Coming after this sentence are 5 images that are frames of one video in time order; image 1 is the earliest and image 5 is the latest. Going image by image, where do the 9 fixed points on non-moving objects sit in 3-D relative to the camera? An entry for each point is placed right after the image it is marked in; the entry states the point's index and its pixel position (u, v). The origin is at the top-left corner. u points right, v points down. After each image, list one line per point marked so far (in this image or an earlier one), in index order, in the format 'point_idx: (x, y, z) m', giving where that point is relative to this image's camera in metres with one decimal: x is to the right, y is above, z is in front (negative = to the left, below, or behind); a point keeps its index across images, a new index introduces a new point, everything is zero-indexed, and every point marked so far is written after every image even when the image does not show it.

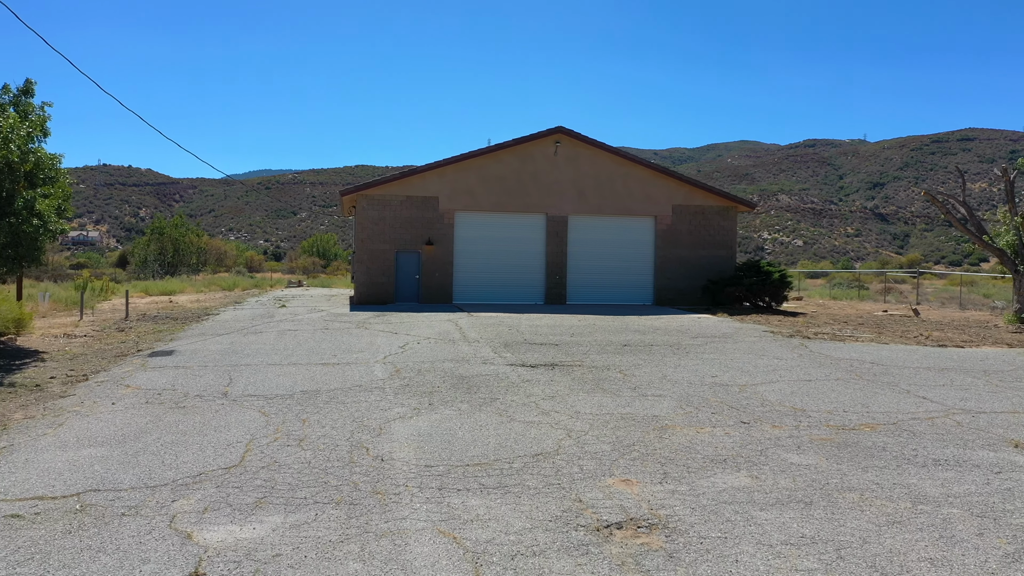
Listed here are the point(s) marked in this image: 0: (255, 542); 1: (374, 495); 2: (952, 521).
0: (-1.5, -1.5, +4.2) m
1: (-1.0, -1.4, +5.0) m
2: (+2.8, -1.5, +4.6) m
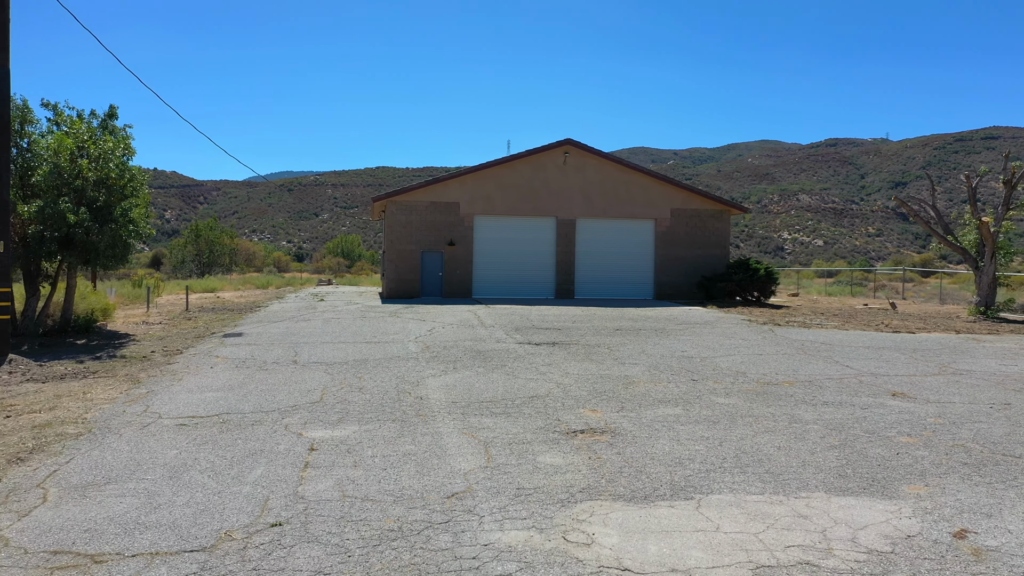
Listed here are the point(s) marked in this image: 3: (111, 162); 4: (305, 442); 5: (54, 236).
0: (-1.5, -1.3, +6.5) m
1: (-1.0, -1.3, +7.3) m
2: (+2.8, -1.3, +6.8) m
3: (-7.8, +2.5, +14.1) m
4: (-1.8, -1.3, +6.3) m
5: (-8.4, +1.0, +13.2) m
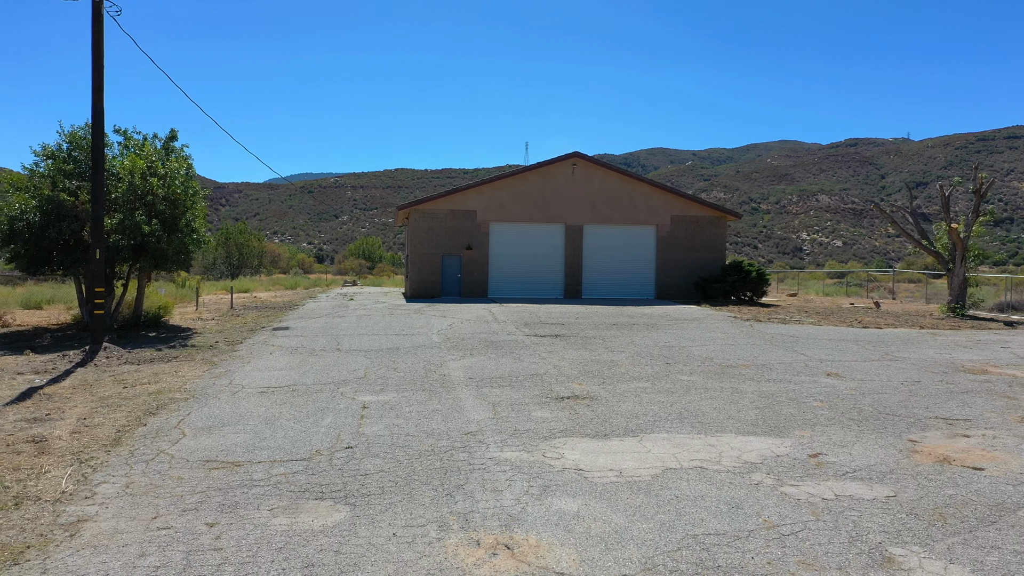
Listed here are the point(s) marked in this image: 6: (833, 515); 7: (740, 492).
0: (-1.5, -1.3, +8.6) m
1: (-0.9, -1.3, +9.4) m
2: (+2.8, -1.3, +8.8) m
3: (-7.6, +2.4, +16.4) m
4: (-1.8, -1.3, +8.4) m
5: (-8.2, +1.0, +15.5) m
6: (+2.2, -1.5, +4.9) m
7: (+1.7, -1.5, +5.3) m
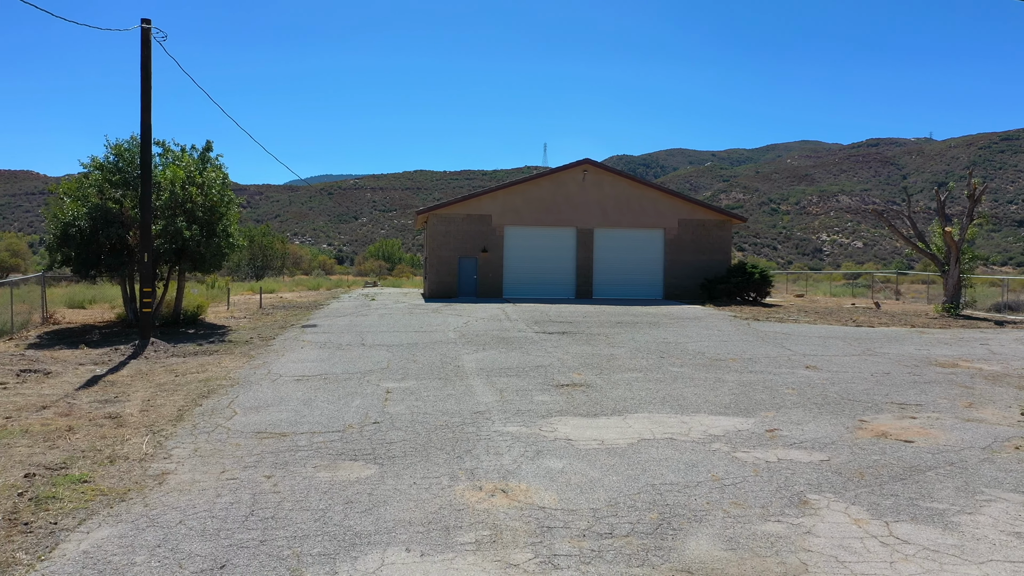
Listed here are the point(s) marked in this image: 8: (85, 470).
0: (-1.4, -1.3, +9.8) m
1: (-0.8, -1.3, +10.6) m
2: (+2.9, -1.3, +9.9) m
3: (-7.3, +2.4, +17.7) m
4: (-1.7, -1.3, +9.6) m
5: (-7.9, +0.9, +16.9) m
6: (+2.1, -1.5, +5.9) m
7: (+1.6, -1.5, +6.4) m
8: (-3.7, -1.6, +6.2) m
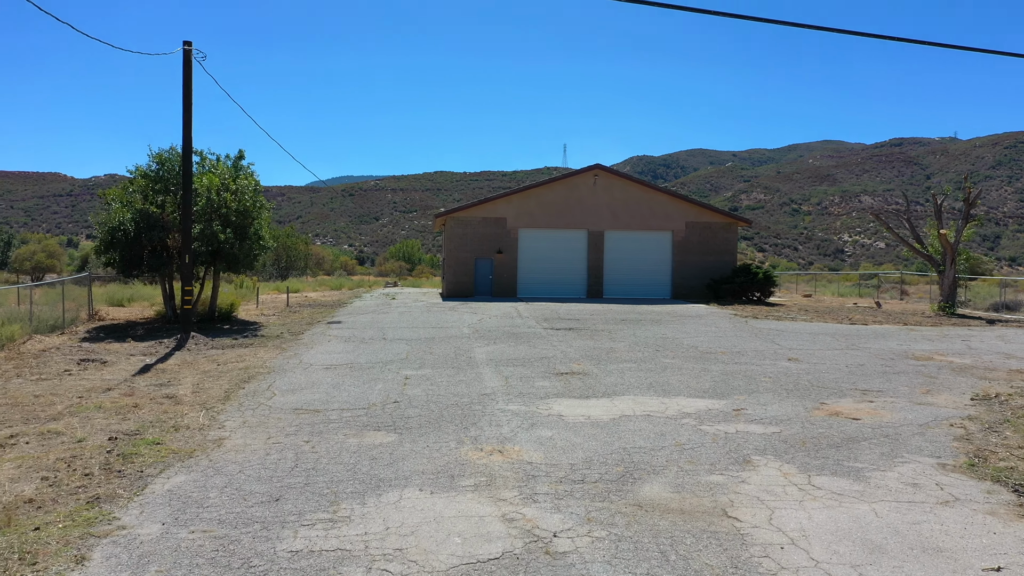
0: (-1.3, -1.3, +11.0) m
1: (-0.7, -1.3, +11.8) m
2: (+3.0, -1.3, +11.0) m
3: (-7.0, +2.5, +19.1) m
4: (-1.7, -1.3, +10.8) m
5: (-7.7, +1.0, +18.3) m
6: (+2.1, -1.5, +7.1) m
7: (+1.6, -1.5, +7.5) m
8: (-3.7, -1.5, +7.5) m
